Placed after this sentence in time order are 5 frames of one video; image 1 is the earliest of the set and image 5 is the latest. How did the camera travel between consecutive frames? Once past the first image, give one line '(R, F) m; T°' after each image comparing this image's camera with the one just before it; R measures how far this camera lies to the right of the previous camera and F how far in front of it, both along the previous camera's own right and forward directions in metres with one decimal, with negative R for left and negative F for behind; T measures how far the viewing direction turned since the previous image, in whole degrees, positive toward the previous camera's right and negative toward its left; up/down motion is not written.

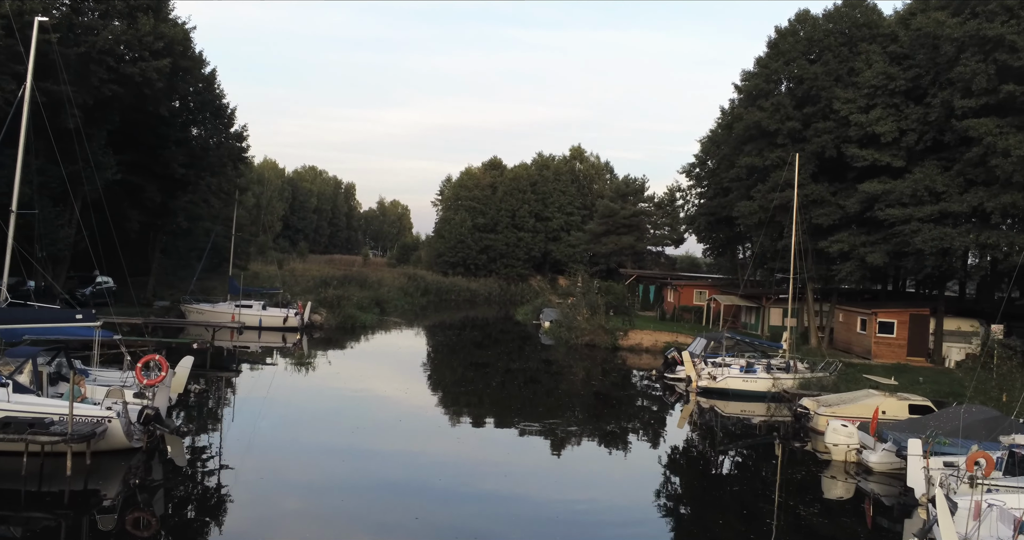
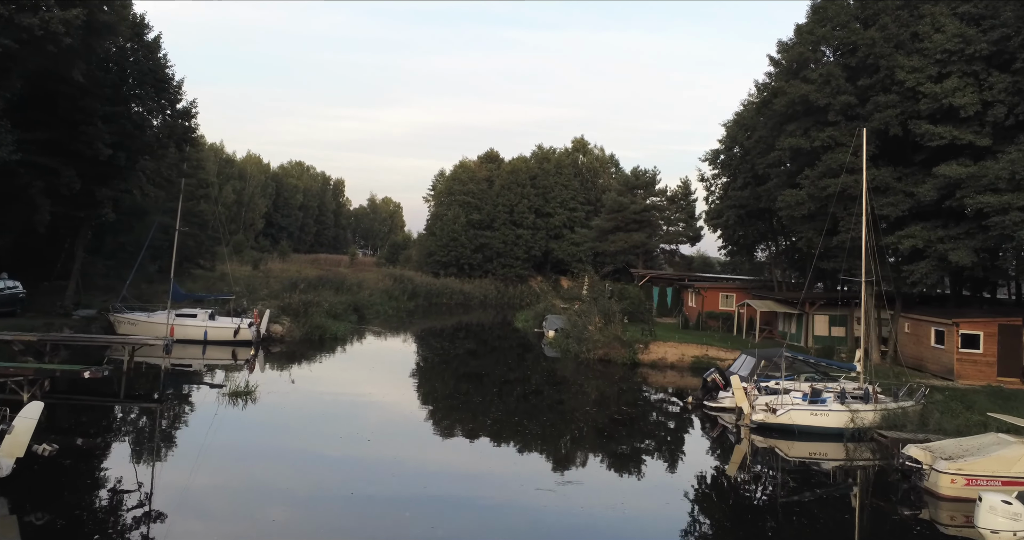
(-0.2, +4.5) m; 0°
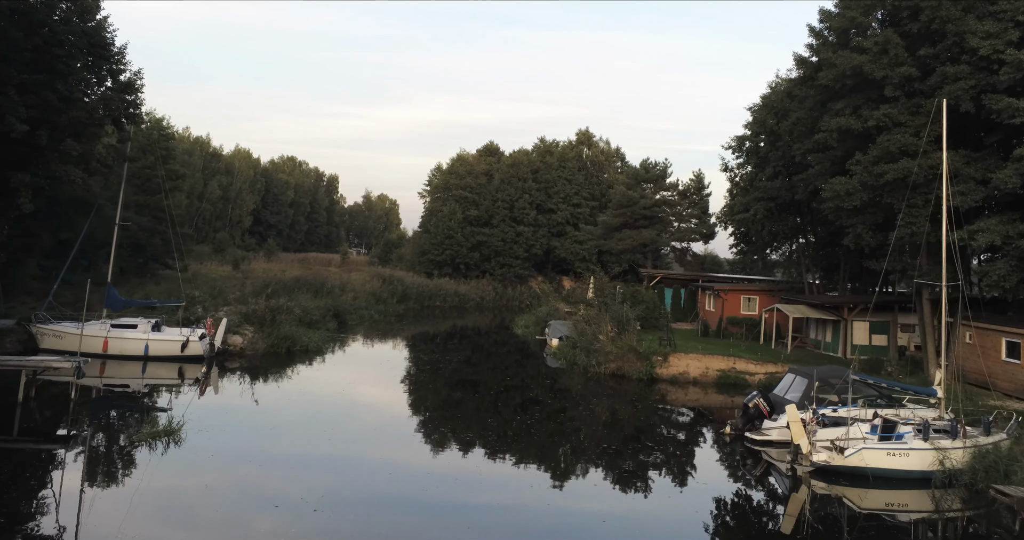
(0.0, +3.3) m; 0°
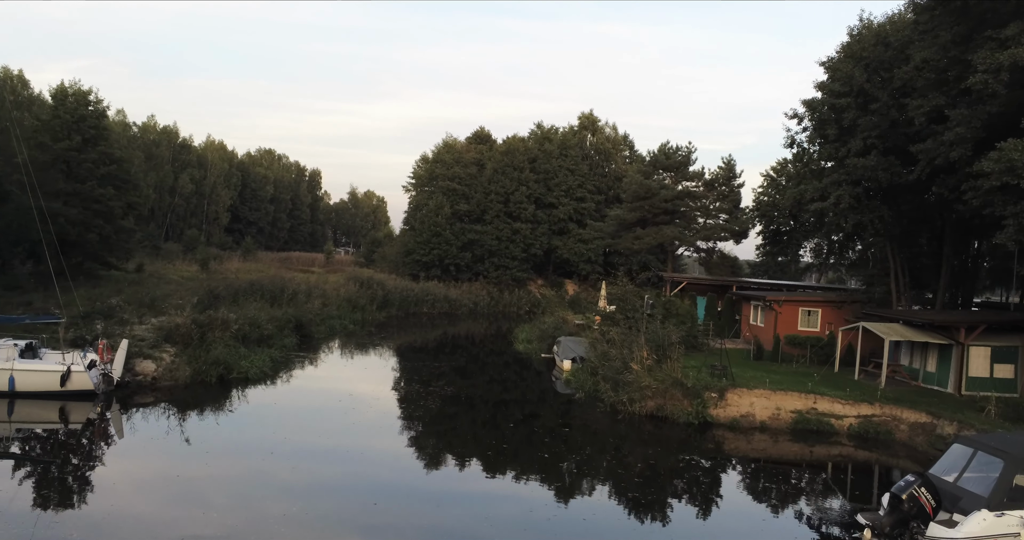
(-0.3, +5.7) m; +1°
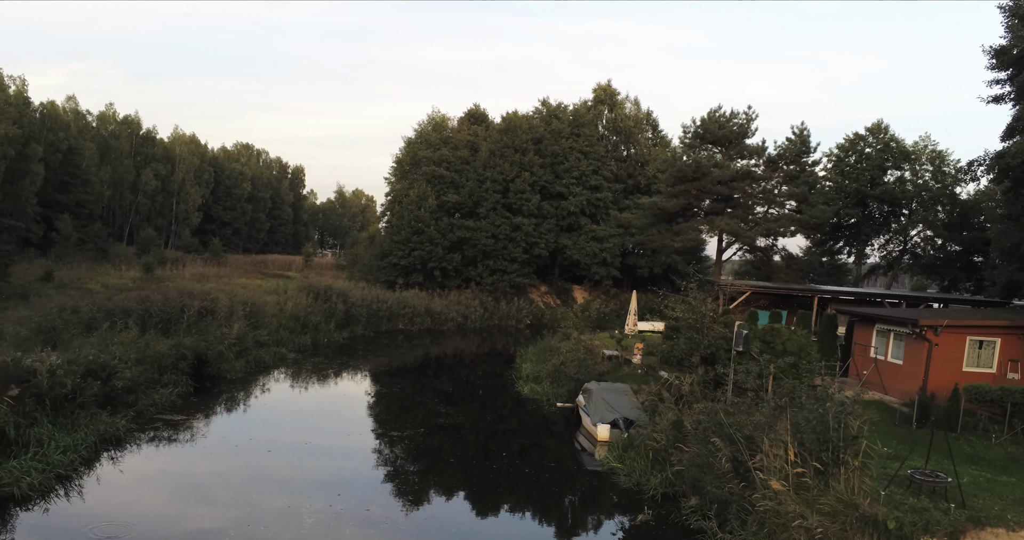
(-0.1, +8.5) m; 0°
